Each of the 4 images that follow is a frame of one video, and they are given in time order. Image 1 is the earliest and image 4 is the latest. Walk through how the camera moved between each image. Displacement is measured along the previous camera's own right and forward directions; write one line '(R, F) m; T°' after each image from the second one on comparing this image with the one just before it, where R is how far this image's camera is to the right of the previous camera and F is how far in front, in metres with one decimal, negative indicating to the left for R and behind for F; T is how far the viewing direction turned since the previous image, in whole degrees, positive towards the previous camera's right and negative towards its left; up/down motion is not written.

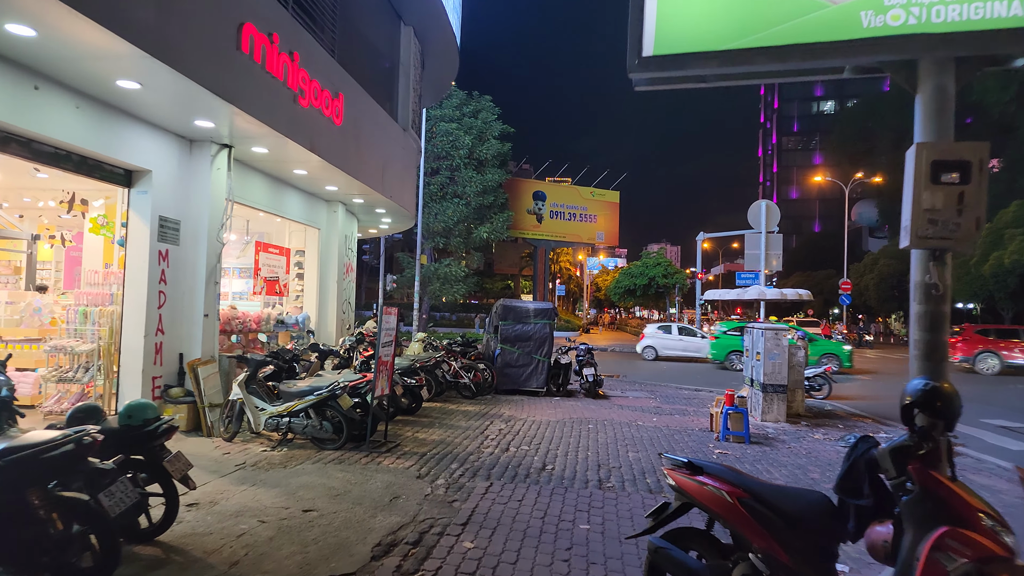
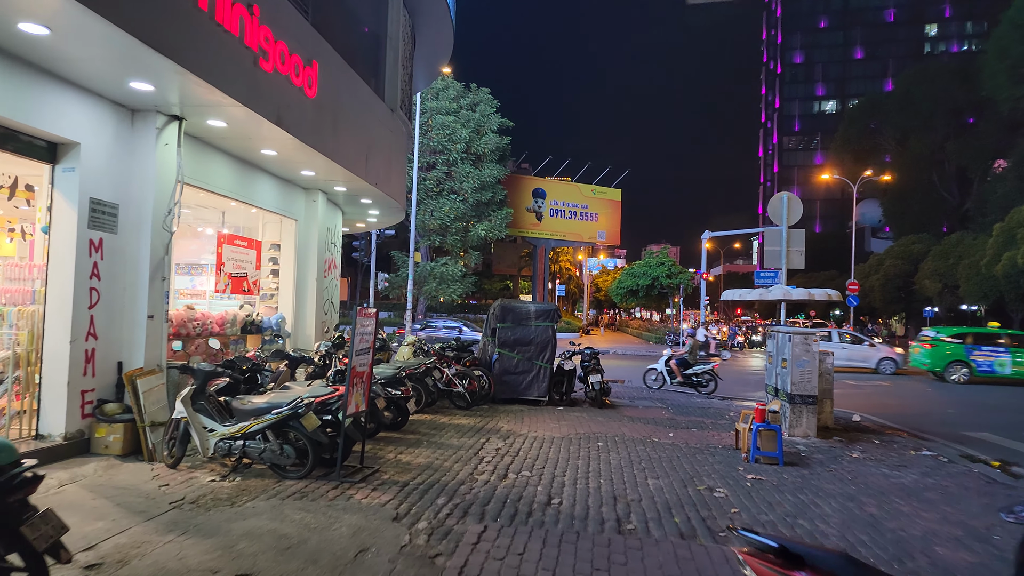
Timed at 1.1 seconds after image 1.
(0.0, +1.2) m; 0°
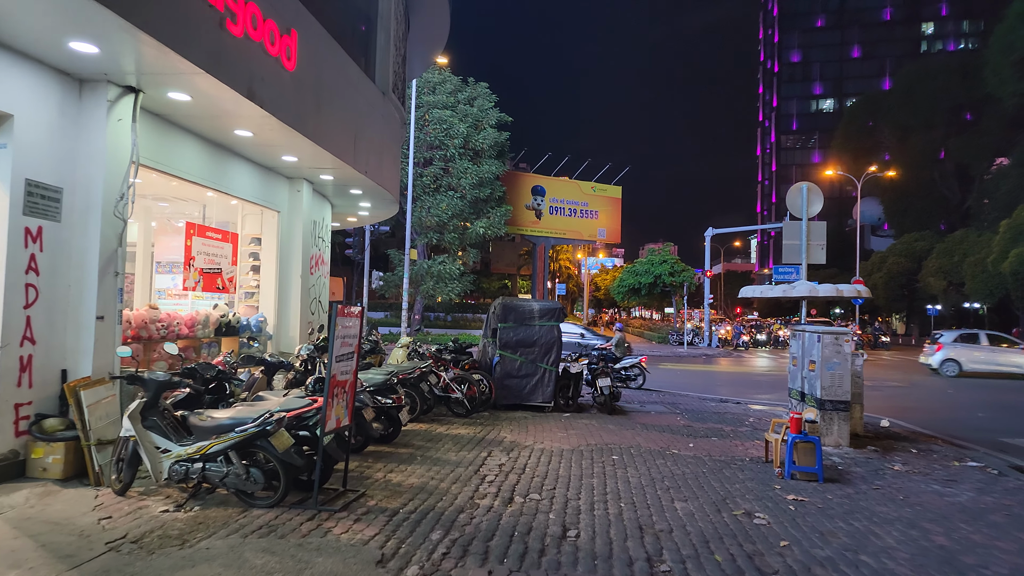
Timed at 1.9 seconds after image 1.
(-0.1, +0.9) m; 0°
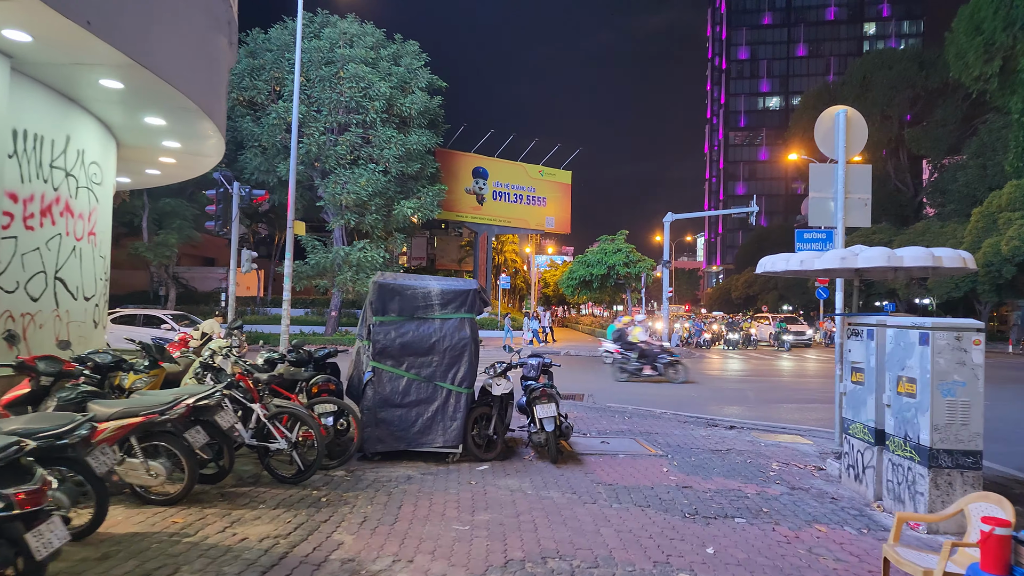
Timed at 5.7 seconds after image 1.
(+0.8, +4.3) m; +5°
